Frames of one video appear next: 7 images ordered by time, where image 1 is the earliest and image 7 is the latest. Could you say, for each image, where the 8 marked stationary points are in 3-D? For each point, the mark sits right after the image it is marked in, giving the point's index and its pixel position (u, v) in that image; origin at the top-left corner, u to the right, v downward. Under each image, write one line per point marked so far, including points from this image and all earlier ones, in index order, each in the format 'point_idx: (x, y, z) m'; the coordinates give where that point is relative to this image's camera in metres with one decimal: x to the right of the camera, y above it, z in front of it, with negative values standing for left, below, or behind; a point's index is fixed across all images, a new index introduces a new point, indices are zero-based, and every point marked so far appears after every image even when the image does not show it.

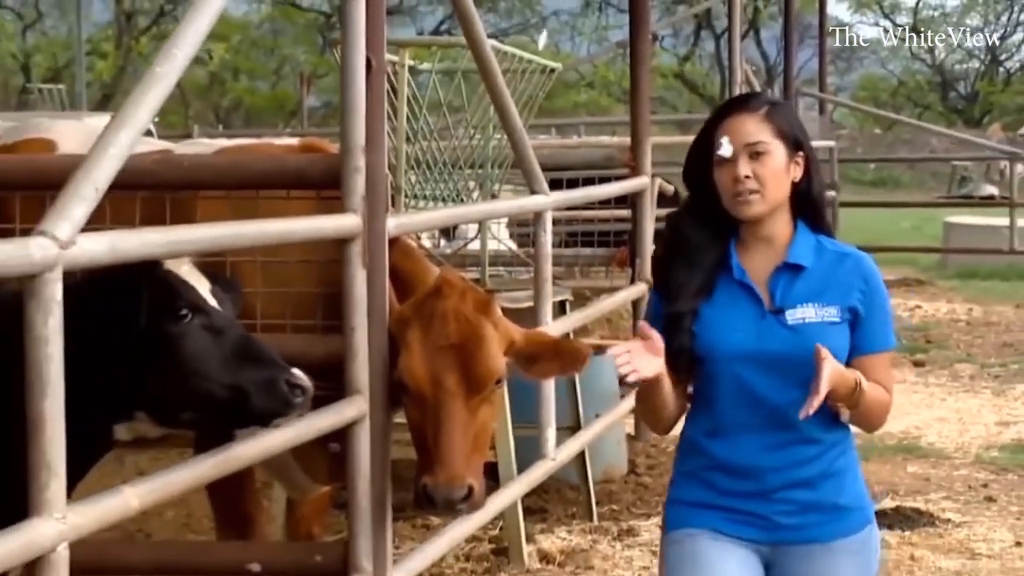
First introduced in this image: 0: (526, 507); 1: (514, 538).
0: (+0.1, -0.8, +5.8) m
1: (0.0, -0.7, +4.9) m
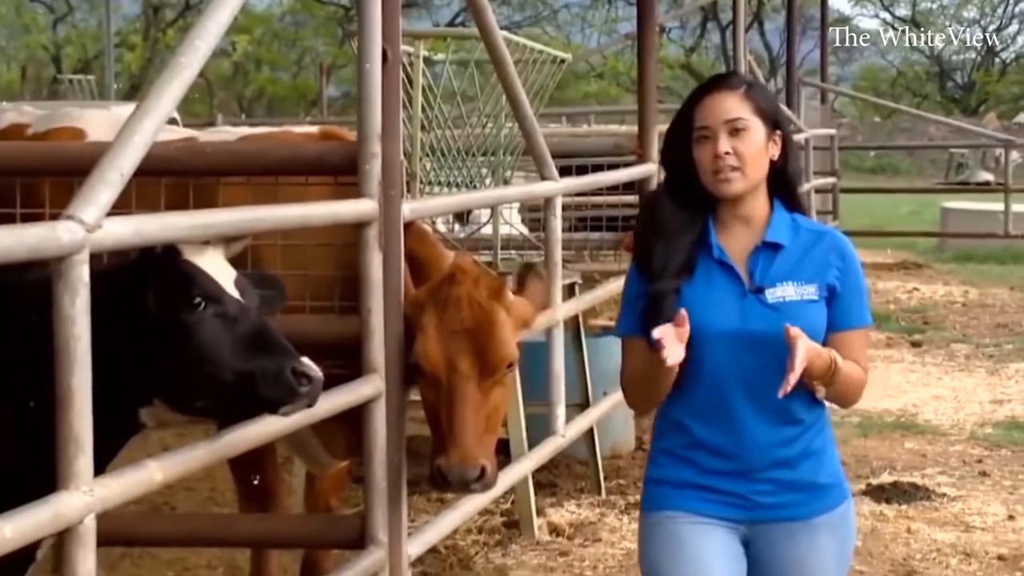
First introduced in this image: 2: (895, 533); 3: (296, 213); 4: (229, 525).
0: (+0.1, -0.7, +6.0) m
1: (0.0, -0.7, +5.0) m
2: (+1.1, -0.7, +4.8) m
3: (-0.5, +0.2, +3.3) m
4: (-0.6, -0.5, +3.6) m
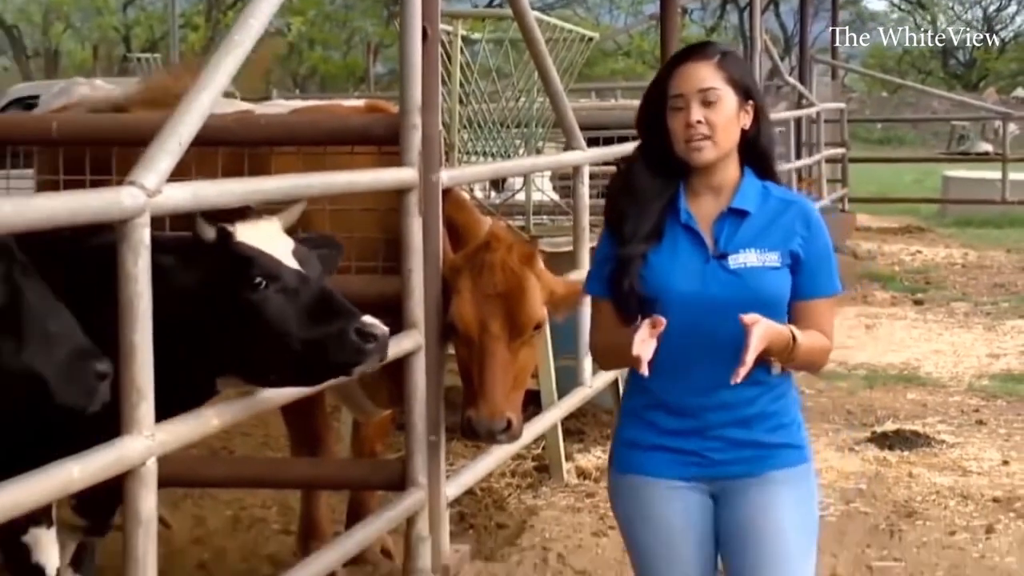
0: (+0.2, -0.5, +6.3) m
1: (+0.1, -0.5, +5.3) m
2: (+1.2, -0.6, +5.1) m
3: (-0.4, +0.2, +3.6) m
4: (-0.6, -0.4, +4.0) m
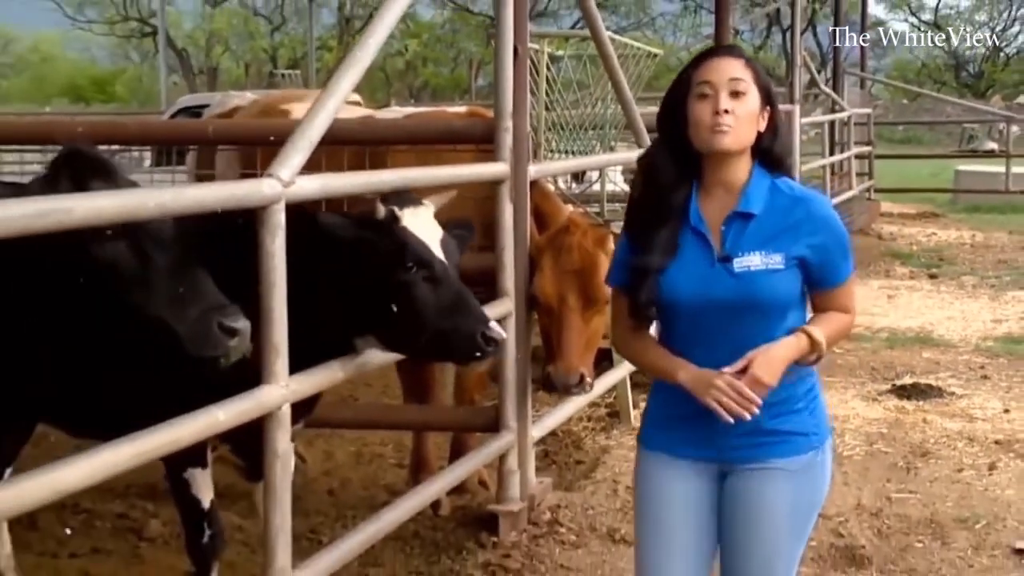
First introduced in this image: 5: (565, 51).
0: (+0.5, -0.4, +7.1) m
1: (+0.4, -0.4, +6.1) m
2: (+1.5, -0.5, +5.9) m
3: (-0.2, +0.3, +4.4) m
4: (-0.3, -0.4, +4.8) m
5: (+0.2, +1.1, +7.3) m
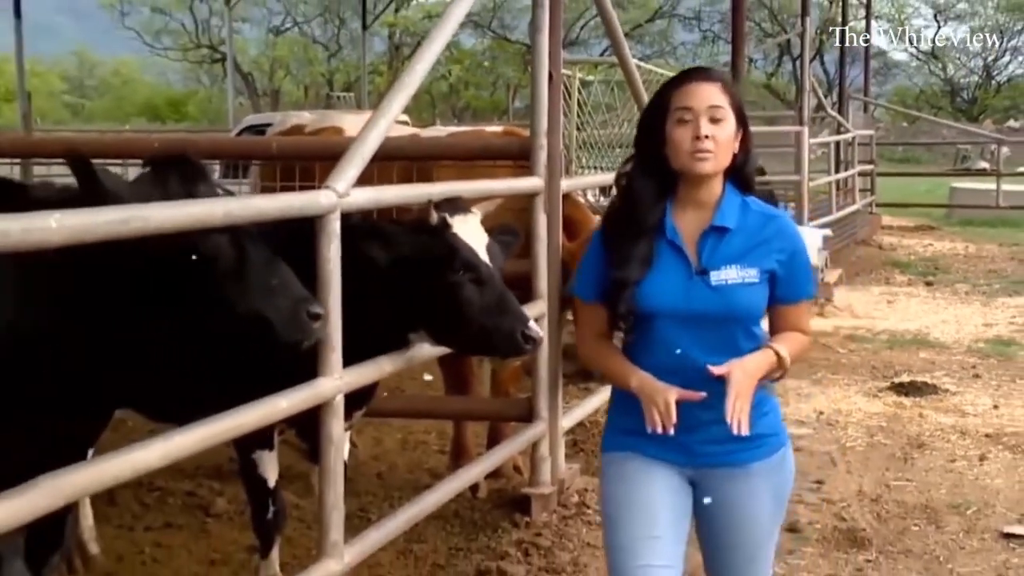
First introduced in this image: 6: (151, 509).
0: (+0.6, -0.5, +7.6) m
1: (+0.5, -0.5, +6.6) m
2: (+1.6, -0.5, +6.3) m
3: (-0.1, +0.3, +4.9) m
4: (-0.2, -0.4, +5.3) m
5: (+0.4, +1.0, +7.8) m
6: (-1.2, -0.7, +5.2) m
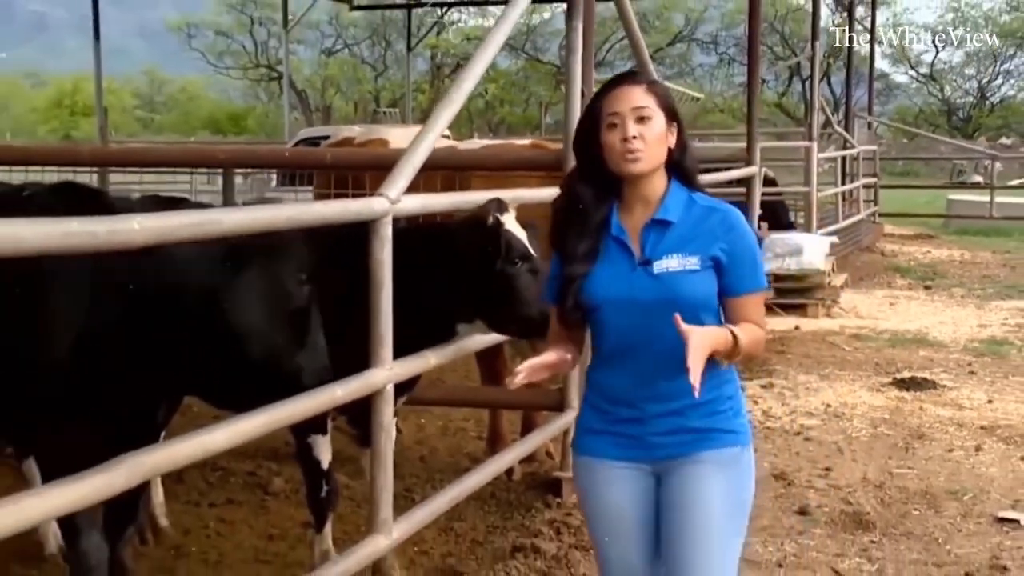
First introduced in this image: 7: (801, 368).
0: (+0.7, -0.5, +8.1) m
1: (+0.6, -0.5, +7.1) m
2: (+1.7, -0.6, +6.8) m
3: (+0.1, +0.3, +5.4) m
4: (-0.1, -0.4, +5.8) m
5: (+0.5, +1.0, +8.3) m
6: (-1.0, -0.7, +5.7) m
7: (+1.4, -0.3, +7.7) m
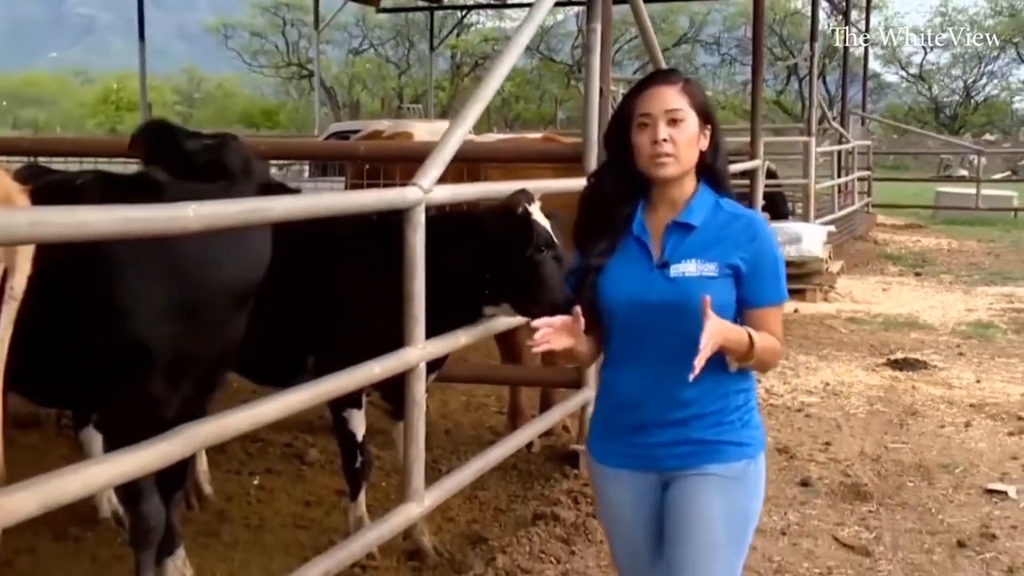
0: (+0.8, -0.5, +8.4) m
1: (+0.7, -0.5, +7.4) m
2: (+1.7, -0.5, +7.2) m
3: (+0.1, +0.4, +5.8) m
4: (0.0, -0.3, +6.1) m
5: (+0.5, +1.0, +8.6) m
6: (-1.0, -0.6, +6.0) m
7: (+1.4, -0.3, +8.0) m
